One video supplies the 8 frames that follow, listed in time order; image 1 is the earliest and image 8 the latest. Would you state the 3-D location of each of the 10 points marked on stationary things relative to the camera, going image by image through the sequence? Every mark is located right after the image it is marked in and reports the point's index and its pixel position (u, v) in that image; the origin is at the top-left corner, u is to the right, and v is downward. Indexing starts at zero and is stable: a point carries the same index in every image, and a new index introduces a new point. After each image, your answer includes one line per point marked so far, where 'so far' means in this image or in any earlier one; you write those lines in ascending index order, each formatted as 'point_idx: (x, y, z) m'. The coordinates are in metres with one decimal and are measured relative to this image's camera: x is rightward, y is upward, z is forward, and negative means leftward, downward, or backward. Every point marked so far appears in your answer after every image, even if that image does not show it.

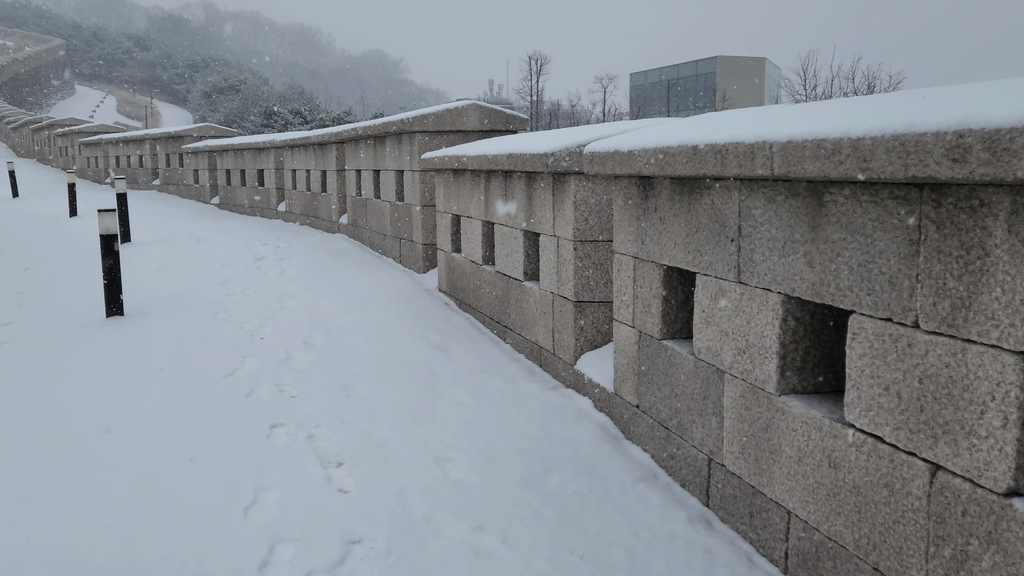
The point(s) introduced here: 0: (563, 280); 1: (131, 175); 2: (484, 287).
0: (+0.2, 0.0, +4.1) m
1: (-7.8, +2.3, +18.5) m
2: (-0.2, 0.0, +5.4) m
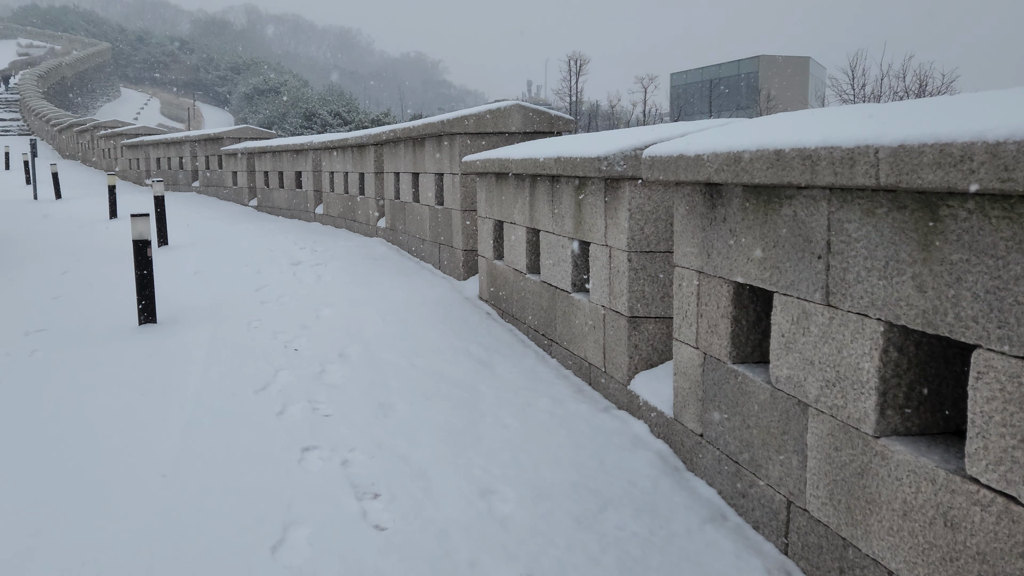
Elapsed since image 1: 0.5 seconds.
0: (+0.4, 0.0, +3.8) m
1: (-7.0, +2.3, +18.5) m
2: (+0.1, -0.1, +5.1) m
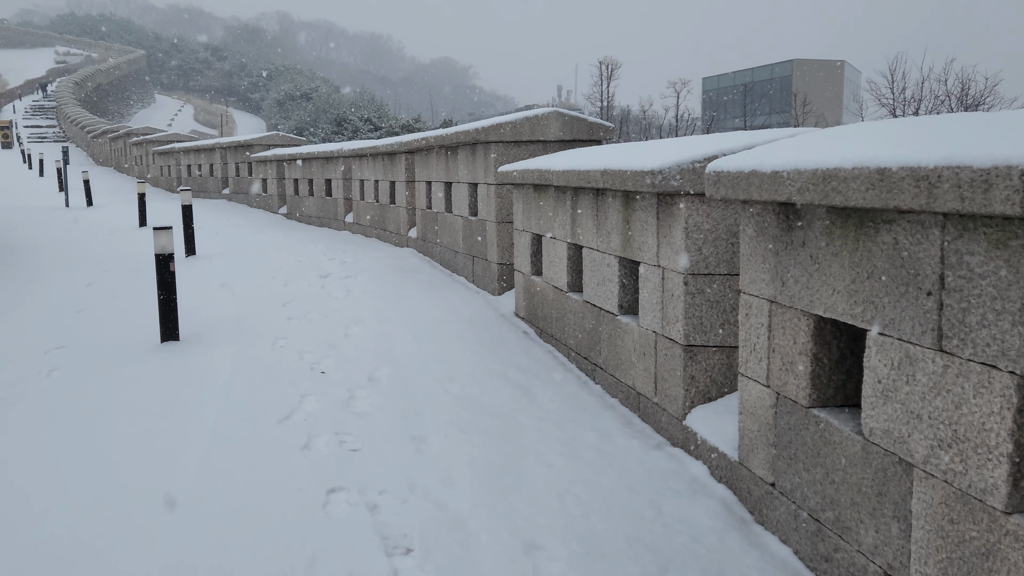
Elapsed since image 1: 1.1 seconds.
0: (+0.6, -0.1, +3.5) m
1: (-6.4, +2.1, +18.4) m
2: (+0.3, -0.2, +4.8) m
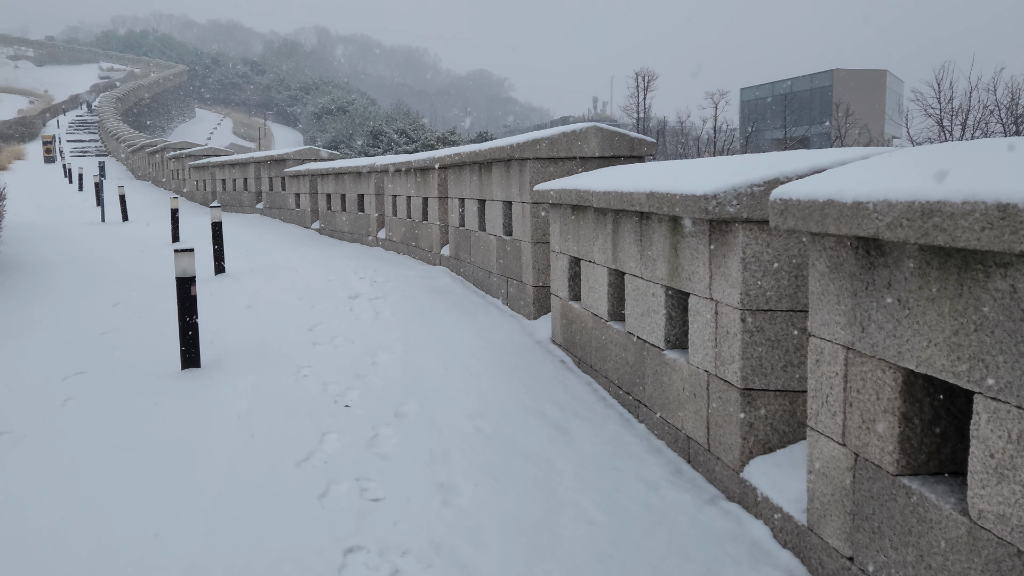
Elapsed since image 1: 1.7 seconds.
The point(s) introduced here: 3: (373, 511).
0: (+0.7, -0.2, +3.1) m
1: (-5.6, +1.8, +18.4) m
2: (+0.5, -0.3, +4.4) m
3: (-0.5, -0.8, +3.1) m
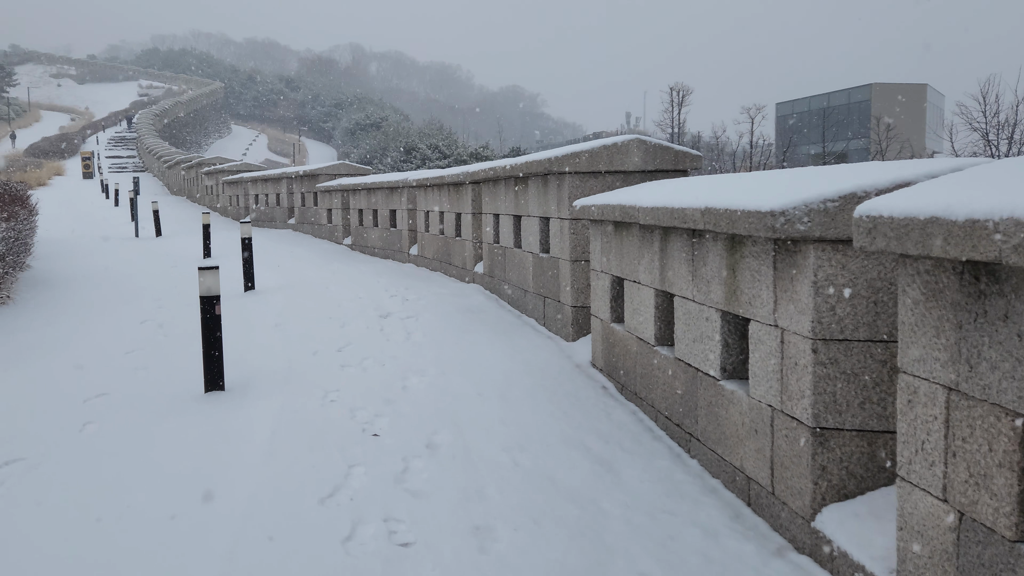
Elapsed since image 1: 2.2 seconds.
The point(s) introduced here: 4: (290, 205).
0: (+0.9, -0.3, +2.8) m
1: (-5.0, +1.5, +18.3) m
2: (+0.7, -0.4, +4.1) m
3: (-0.3, -0.9, +2.8) m
4: (-4.3, +1.6, +17.2) m
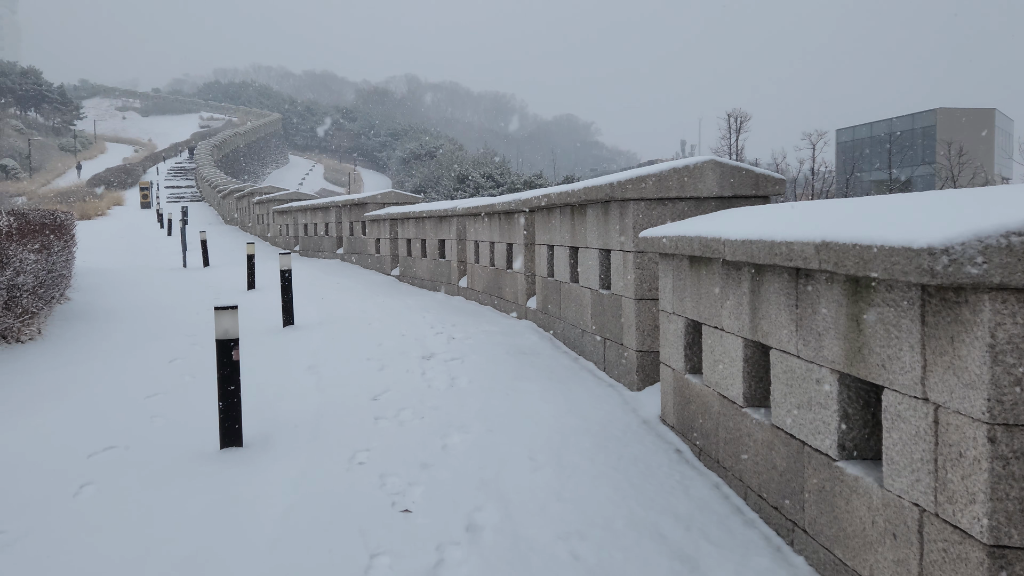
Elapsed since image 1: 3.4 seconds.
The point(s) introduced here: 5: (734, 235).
0: (+1.0, -0.5, +2.1) m
1: (-3.9, +0.9, +17.9) m
2: (+0.9, -0.6, +3.4) m
3: (-0.2, -1.0, +2.1) m
4: (-3.3, +1.0, +16.8) m
5: (+0.8, +0.2, +3.3) m
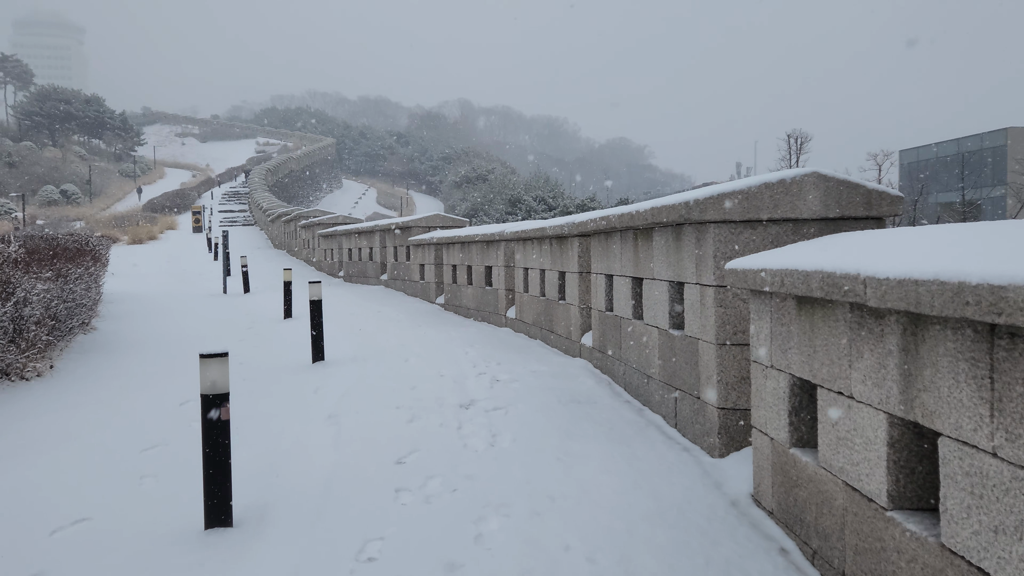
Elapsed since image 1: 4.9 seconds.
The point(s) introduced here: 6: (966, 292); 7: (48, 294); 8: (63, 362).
0: (+1.1, -0.6, +1.1) m
1: (-2.9, +0.4, +17.2) m
2: (+1.0, -0.7, +2.4) m
3: (-0.1, -1.1, +1.2) m
4: (-2.3, +0.5, +16.1) m
5: (+1.0, 0.0, +2.4) m
6: (+1.0, 0.0, +1.9) m
7: (-4.2, -0.1, +8.1) m
8: (-4.1, -0.7, +8.3) m
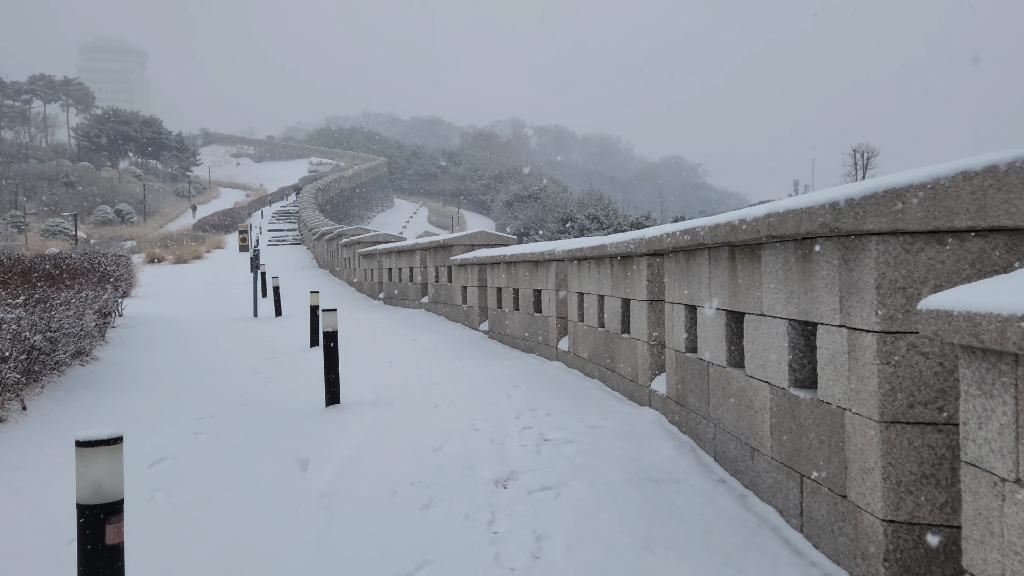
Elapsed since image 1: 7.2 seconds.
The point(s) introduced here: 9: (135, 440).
0: (+1.1, -0.7, -0.4) m
1: (-2.0, 0.0, +16.0) m
2: (+1.1, -0.8, +0.9) m
3: (-0.1, -1.2, -0.2) m
4: (-1.5, +0.1, +14.8) m
5: (+1.0, -0.1, +0.9) m
6: (+1.0, -0.1, +0.4) m
7: (-3.8, -0.3, +6.9) m
8: (-3.7, -0.9, +7.1) m
9: (-2.4, -1.0, +5.7) m
